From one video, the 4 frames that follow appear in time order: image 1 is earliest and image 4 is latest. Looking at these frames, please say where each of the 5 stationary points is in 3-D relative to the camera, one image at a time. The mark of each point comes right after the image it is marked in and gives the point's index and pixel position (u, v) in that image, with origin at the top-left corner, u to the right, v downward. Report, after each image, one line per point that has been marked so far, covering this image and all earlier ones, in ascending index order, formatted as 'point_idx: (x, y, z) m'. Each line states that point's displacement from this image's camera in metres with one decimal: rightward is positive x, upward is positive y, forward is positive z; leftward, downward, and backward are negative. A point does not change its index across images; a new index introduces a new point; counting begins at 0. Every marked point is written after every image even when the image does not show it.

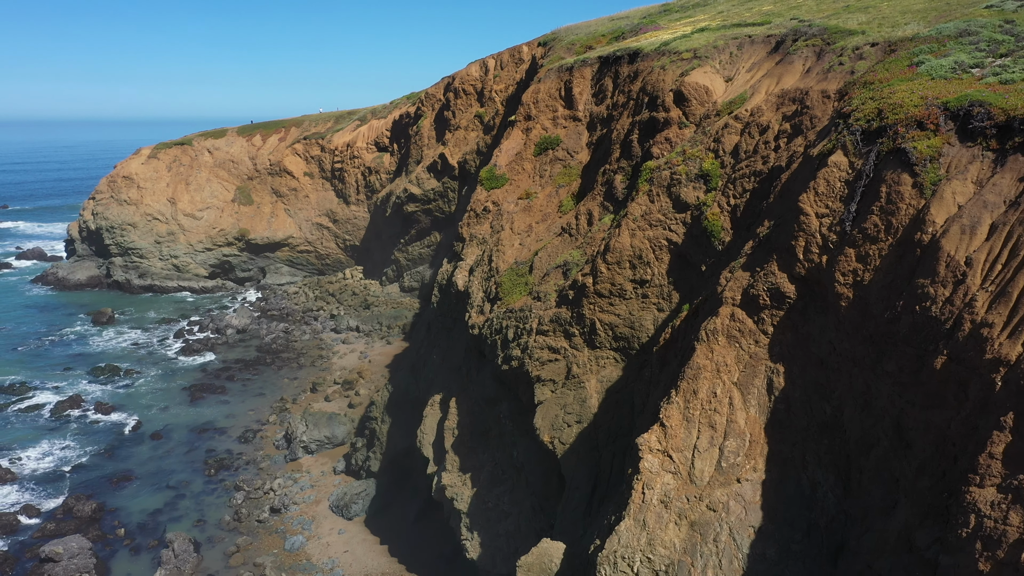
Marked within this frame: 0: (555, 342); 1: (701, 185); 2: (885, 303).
0: (+1.1, -1.4, +17.6) m
1: (+4.4, +2.4, +16.7) m
2: (+5.1, -0.2, +10.0) m
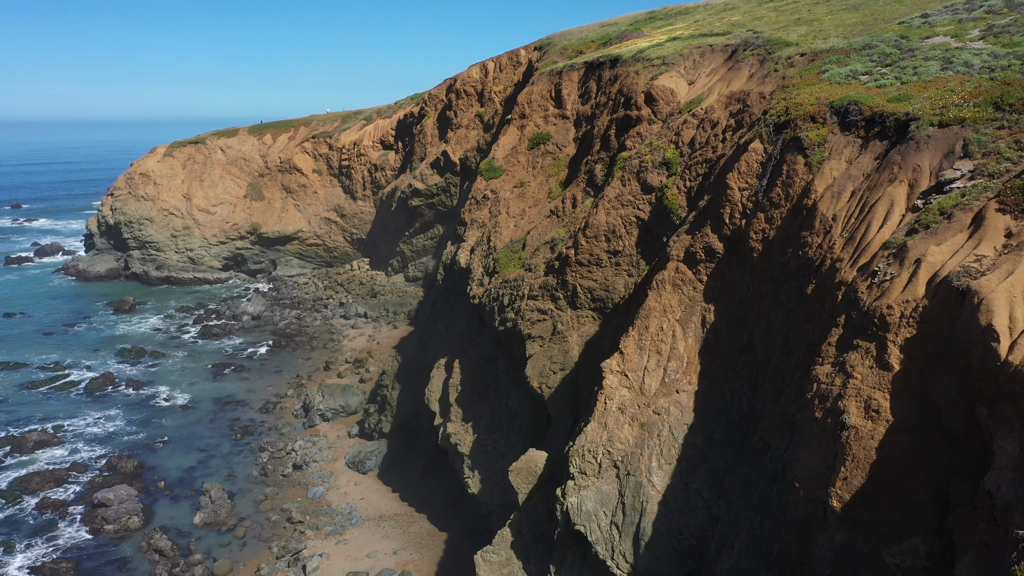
0: (+0.9, -0.5, +21.0) m
1: (+4.2, +3.3, +20.1) m
2: (+5.0, +0.7, +13.3) m
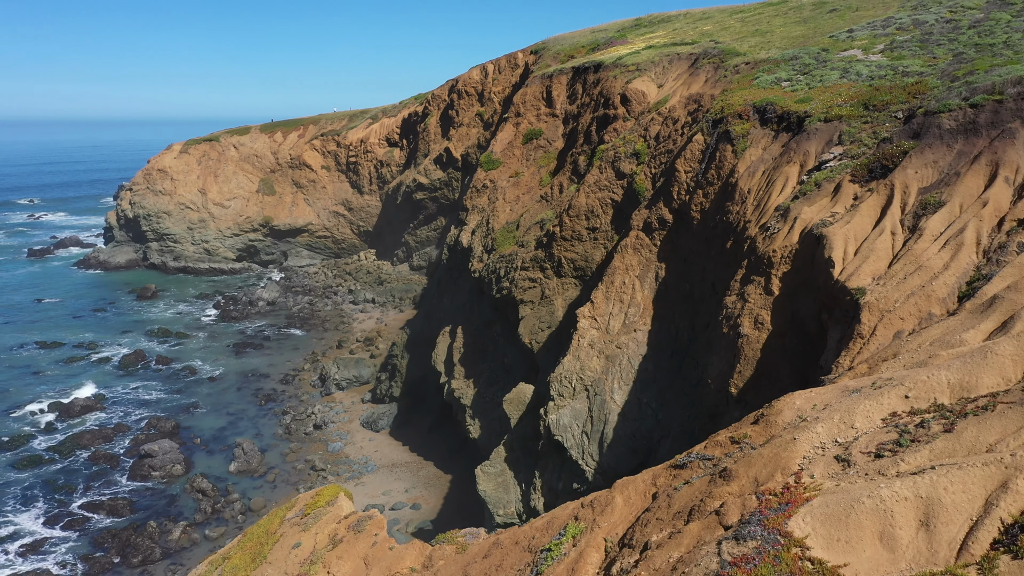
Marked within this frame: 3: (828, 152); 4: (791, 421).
0: (+0.7, +0.5, +25.0) m
1: (+4.0, +4.2, +24.0) m
2: (+4.8, +1.7, +17.3) m
3: (+6.6, +2.8, +15.1) m
4: (+3.2, -1.5, +8.3) m
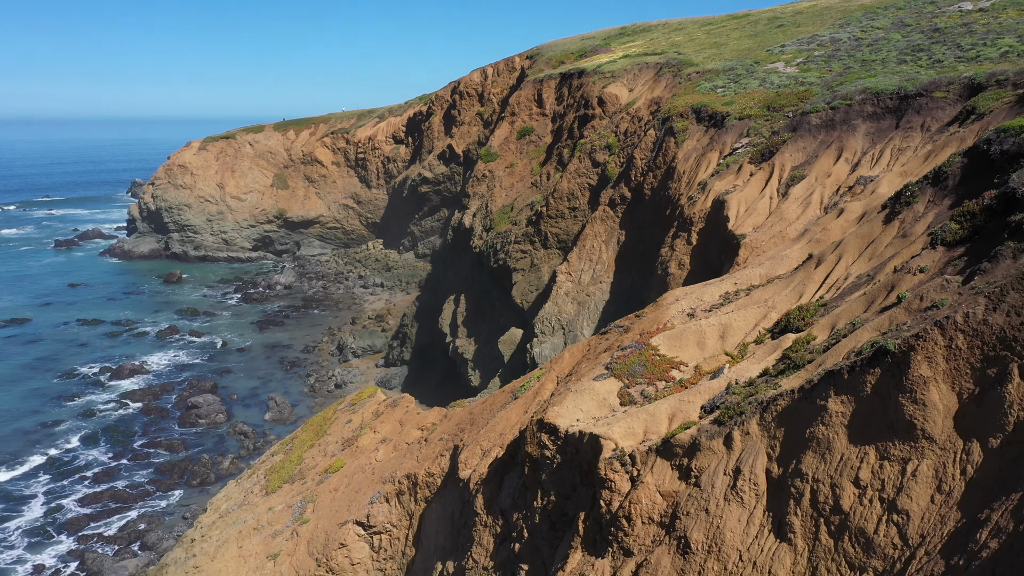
0: (+0.5, +1.8, +30.2) m
1: (+3.8, +5.5, +29.3) m
2: (+4.6, +2.9, +22.5) m
3: (+6.4, +4.1, +20.3) m
4: (+3.0, -0.3, +13.6) m
